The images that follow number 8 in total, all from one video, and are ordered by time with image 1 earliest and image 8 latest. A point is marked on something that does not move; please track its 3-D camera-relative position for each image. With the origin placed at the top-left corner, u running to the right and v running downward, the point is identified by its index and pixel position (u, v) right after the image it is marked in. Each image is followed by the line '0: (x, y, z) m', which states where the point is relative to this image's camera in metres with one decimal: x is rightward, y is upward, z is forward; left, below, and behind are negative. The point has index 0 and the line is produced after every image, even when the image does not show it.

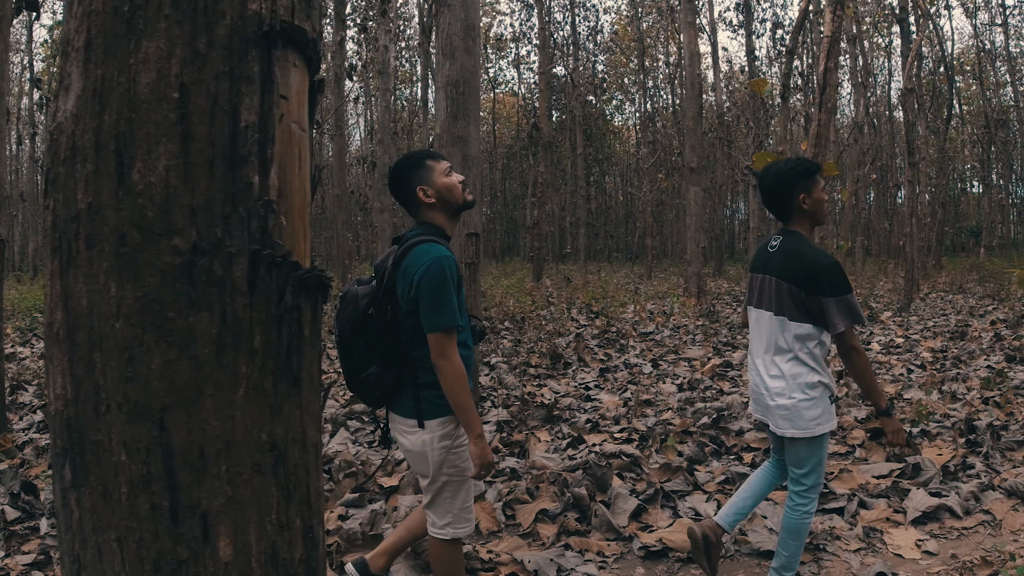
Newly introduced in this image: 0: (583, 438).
0: (+0.4, -1.0, +4.5) m
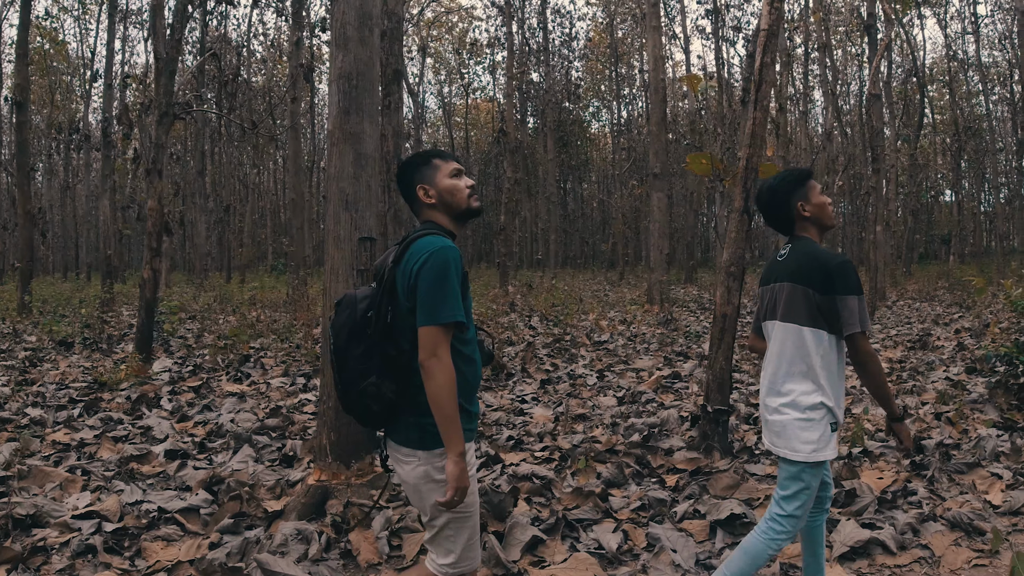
0: (-0.1, -1.0, +4.1) m
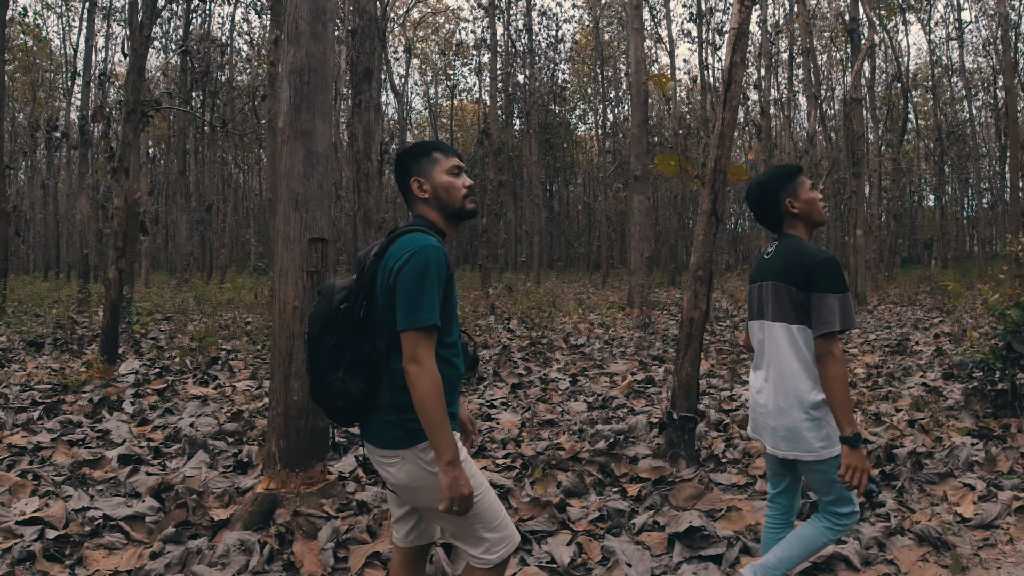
0: (-0.3, -1.0, +4.0) m
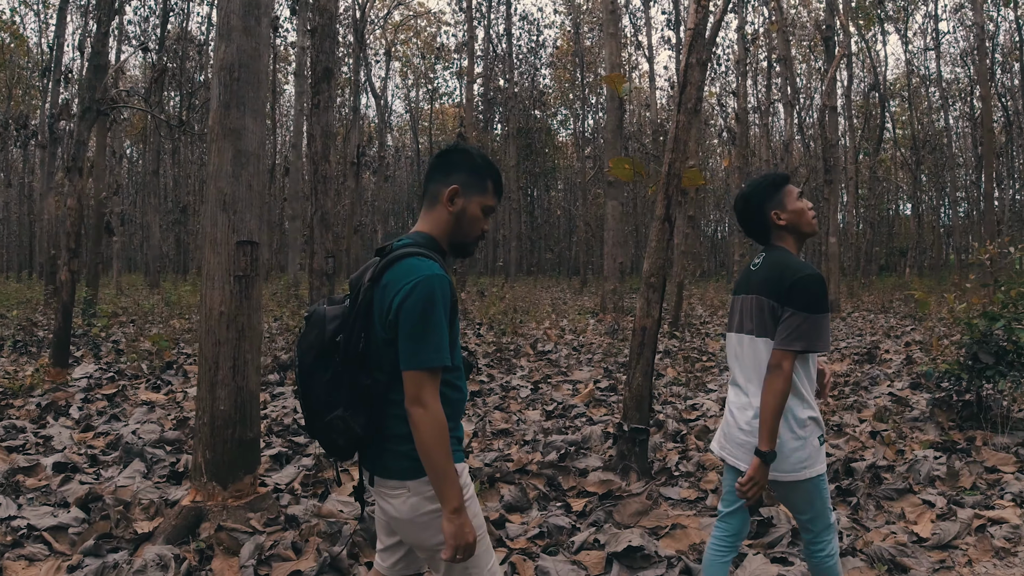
0: (-0.6, -1.1, +3.8) m
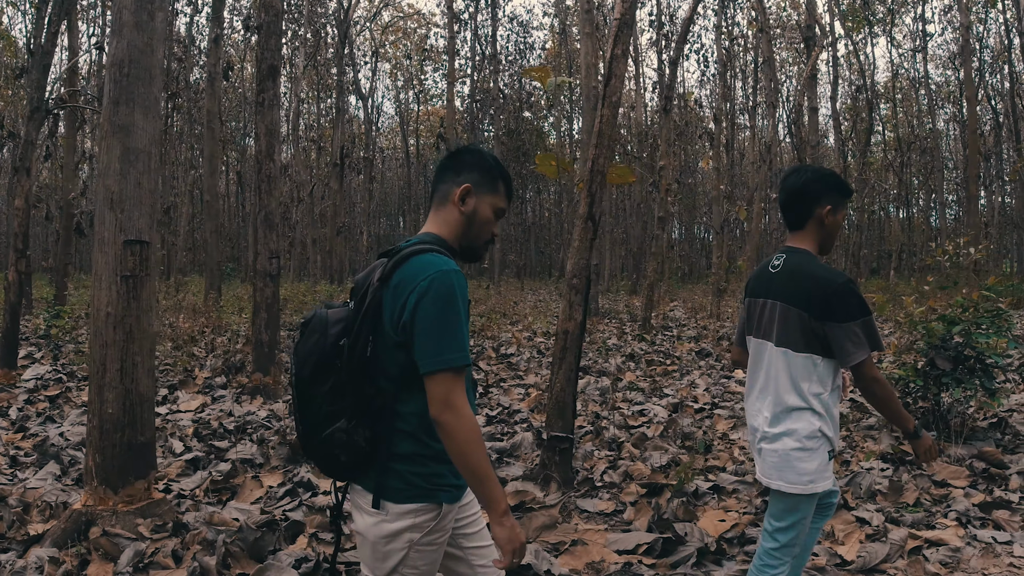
0: (-1.1, -1.1, +3.7) m
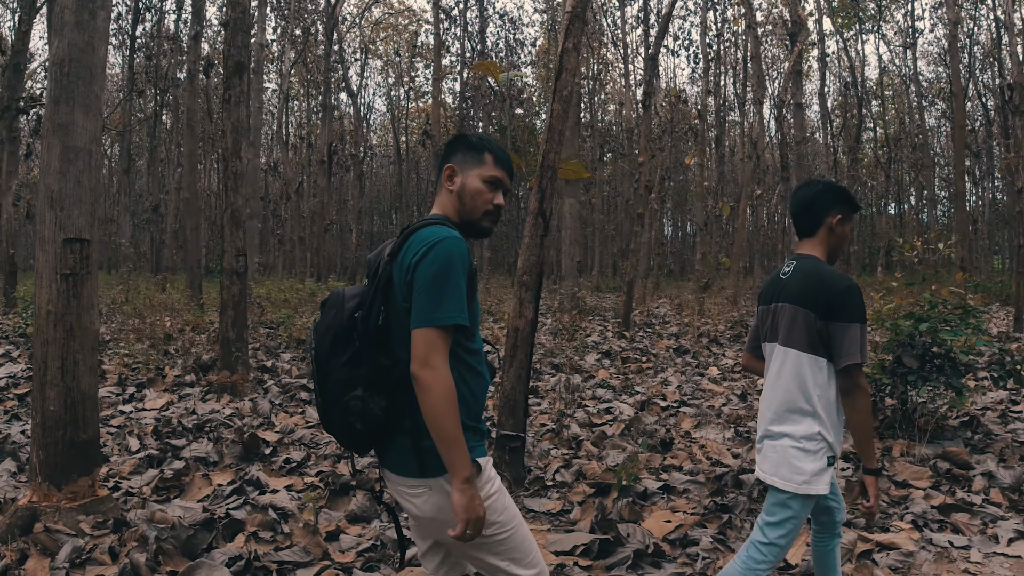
0: (-1.4, -1.1, +3.6) m
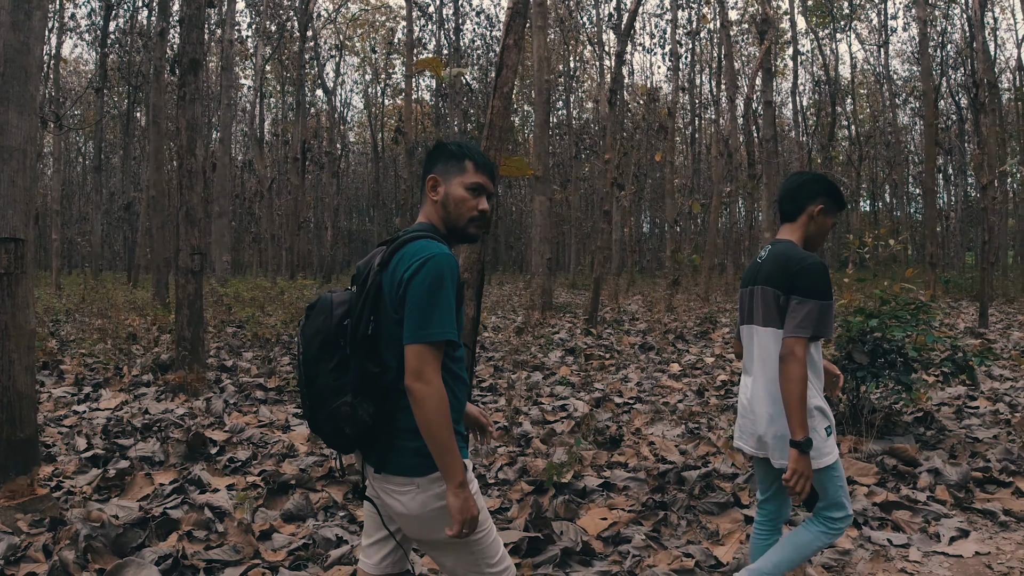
0: (-1.7, -1.0, +3.6) m
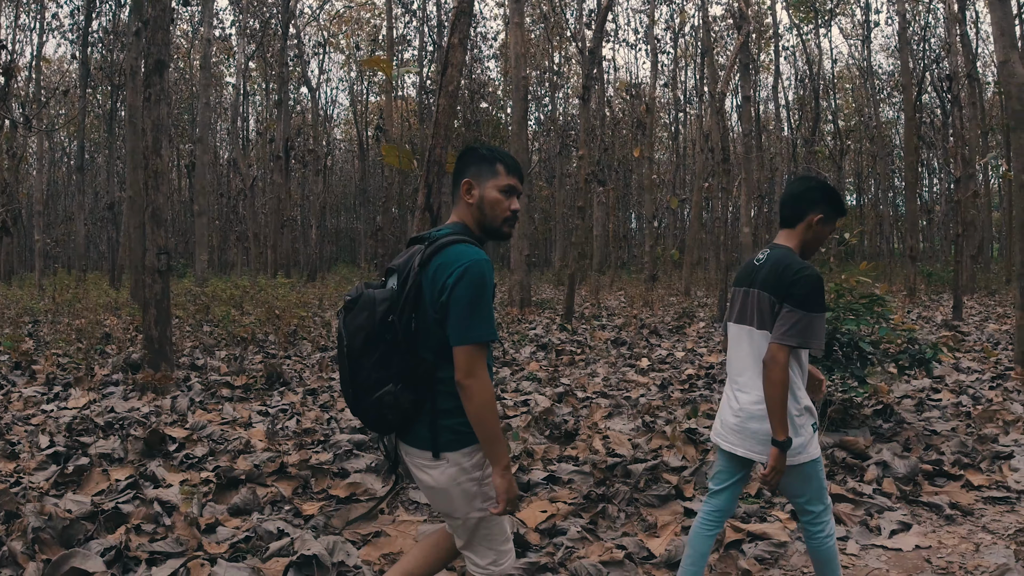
0: (-1.9, -1.0, +3.7) m
